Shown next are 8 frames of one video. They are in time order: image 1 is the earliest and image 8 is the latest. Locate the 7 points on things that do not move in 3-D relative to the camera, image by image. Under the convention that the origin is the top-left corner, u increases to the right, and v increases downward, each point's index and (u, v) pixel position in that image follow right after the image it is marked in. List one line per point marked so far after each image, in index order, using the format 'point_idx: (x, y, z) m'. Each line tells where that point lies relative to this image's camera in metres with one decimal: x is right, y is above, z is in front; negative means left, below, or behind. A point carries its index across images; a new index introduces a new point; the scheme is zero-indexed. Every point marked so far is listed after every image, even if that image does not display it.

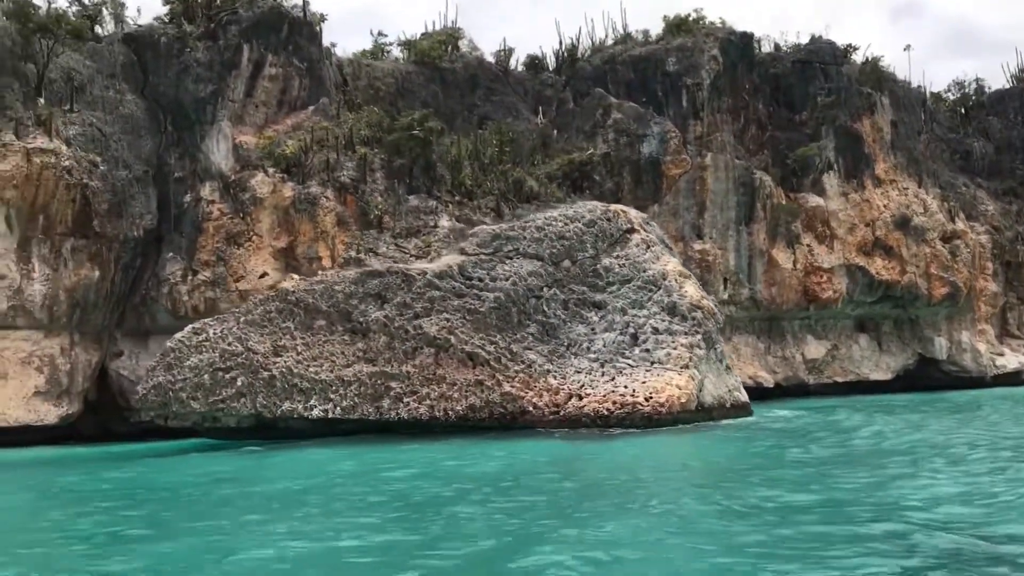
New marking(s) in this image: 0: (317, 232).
0: (-4.0, +1.1, +19.7) m
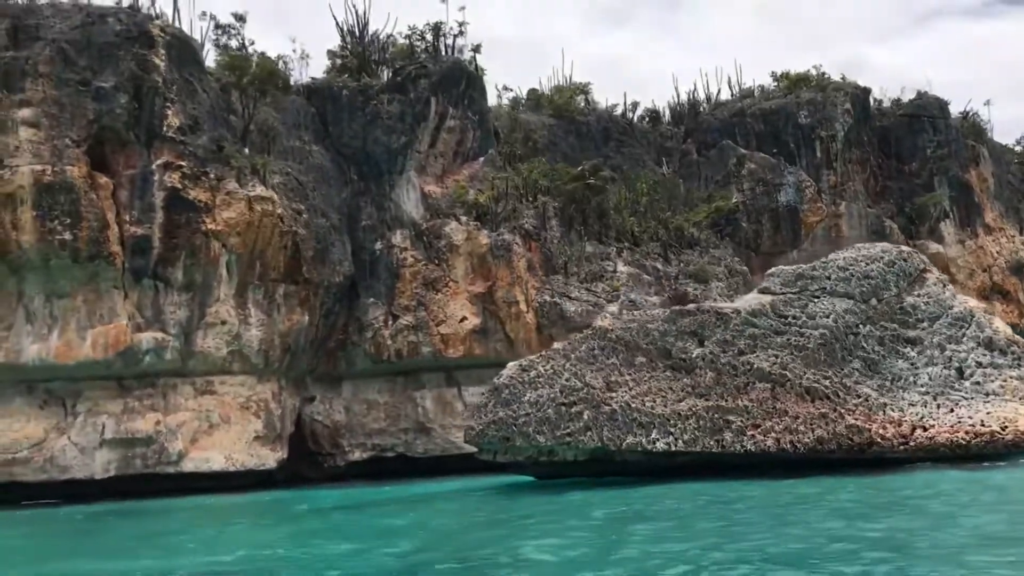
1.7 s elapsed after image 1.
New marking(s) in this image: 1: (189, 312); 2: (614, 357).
0: (0.0, +0.2, +20.2) m
1: (-6.0, -0.4, +17.9) m
2: (+1.4, -0.9, +13.3) m
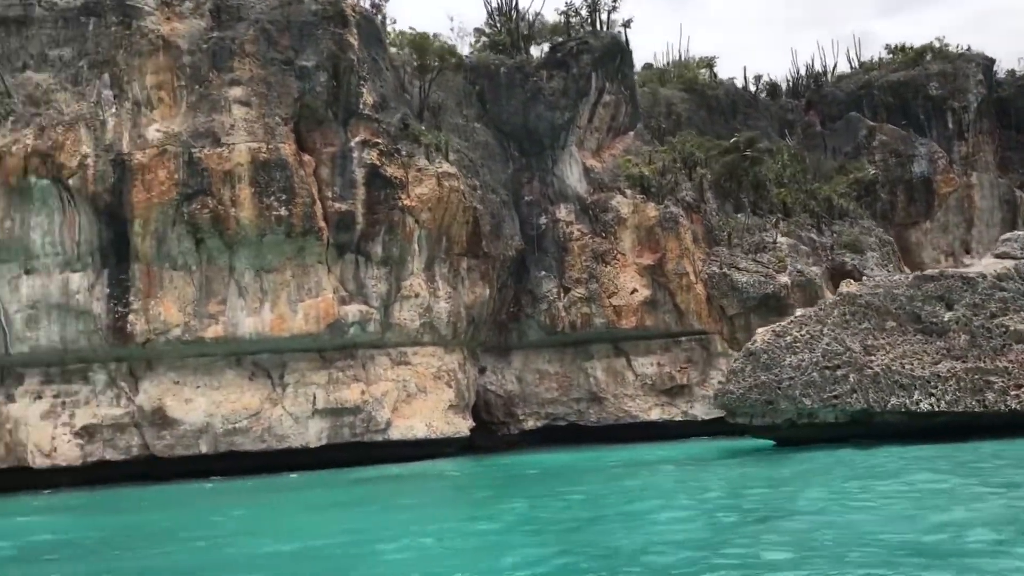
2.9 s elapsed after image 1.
0: (+3.6, +0.8, +20.6) m
1: (-2.4, +0.1, +18.3) m
2: (+4.9, -0.5, +13.6) m
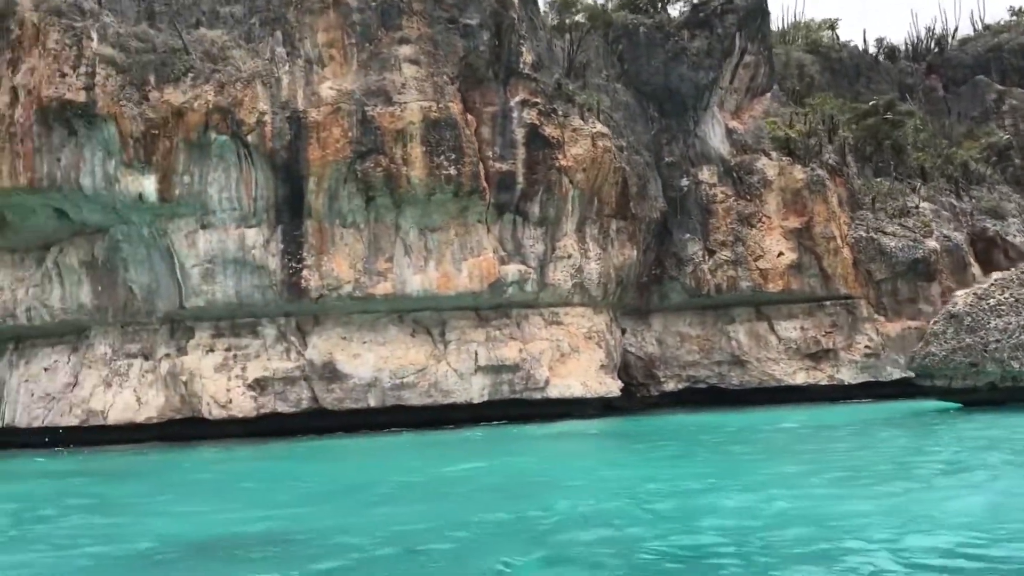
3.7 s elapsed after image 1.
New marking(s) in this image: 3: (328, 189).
0: (+6.7, +1.6, +20.5) m
1: (+0.6, +0.8, +18.4) m
2: (+7.8, 0.0, +13.5) m
3: (-3.2, +1.7, +16.9) m
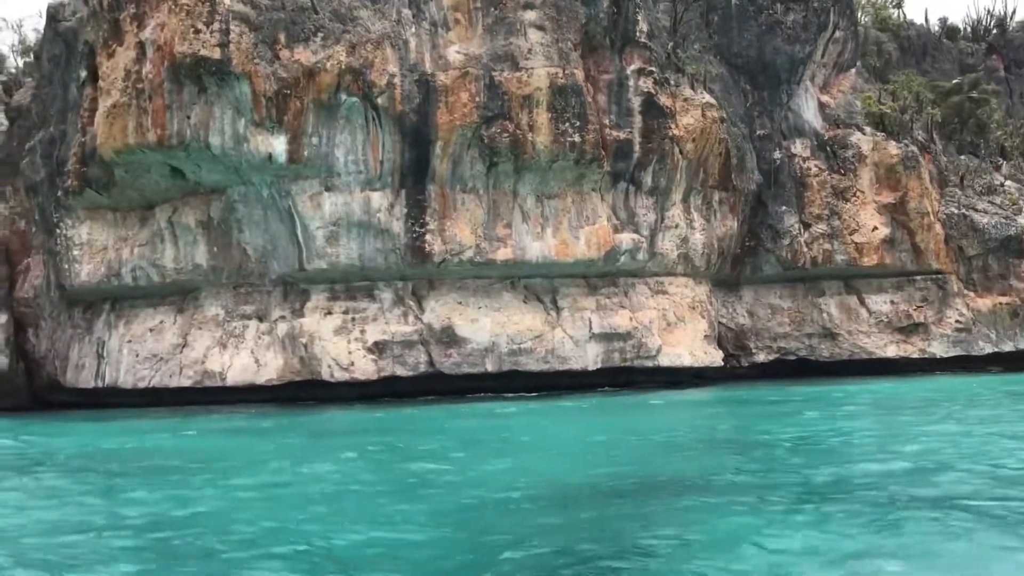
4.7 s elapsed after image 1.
0: (+8.8, +2.1, +20.7) m
1: (+2.7, +1.4, +18.5) m
2: (+10.0, +0.4, +13.9) m
3: (-1.0, +2.3, +16.8) m
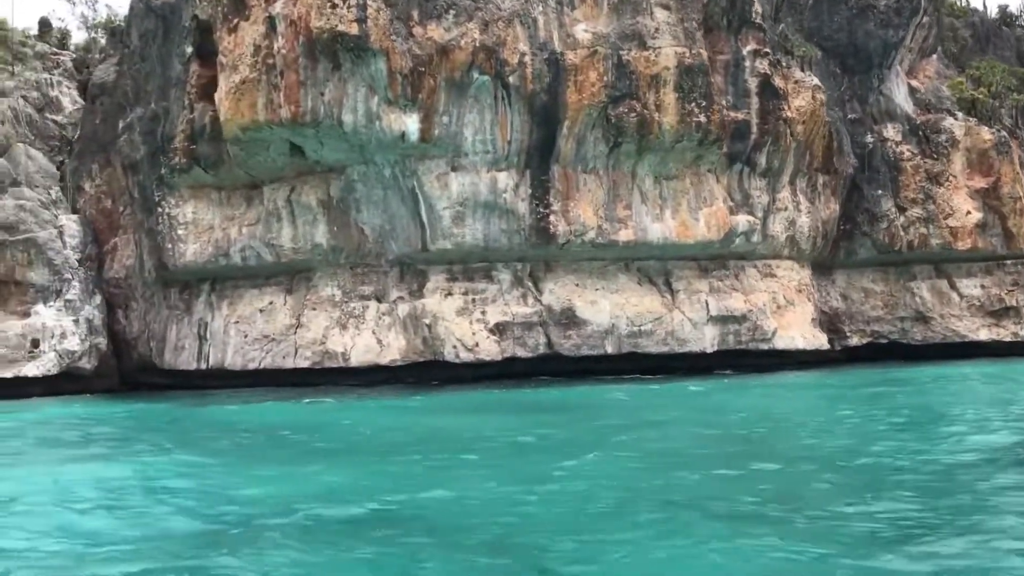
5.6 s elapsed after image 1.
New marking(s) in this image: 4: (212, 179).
0: (+10.9, +2.5, +20.9) m
1: (+4.9, +1.7, +18.5) m
2: (+12.3, +0.6, +14.1) m
3: (+1.2, +2.7, +16.7) m
4: (-5.6, +2.0, +18.1) m
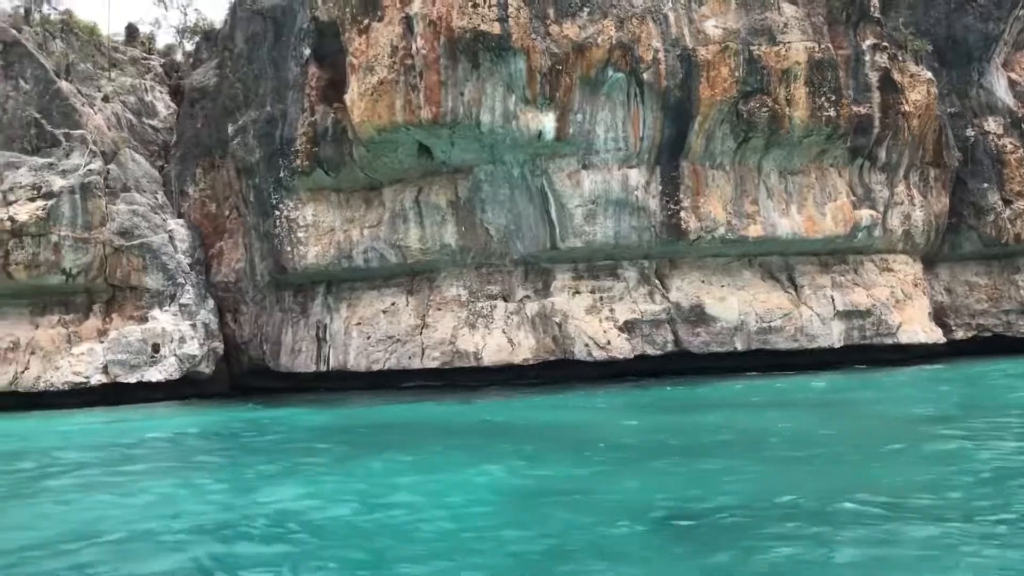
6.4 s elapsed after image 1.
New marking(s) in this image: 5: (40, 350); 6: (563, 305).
0: (+13.1, +2.7, +20.9) m
1: (+7.1, +1.9, +18.5) m
2: (+14.5, +0.8, +14.1) m
3: (+3.4, +2.7, +16.7) m
4: (-3.4, +2.0, +18.1) m
5: (-8.7, -1.1, +17.7) m
6: (+0.9, -0.3, +17.0) m
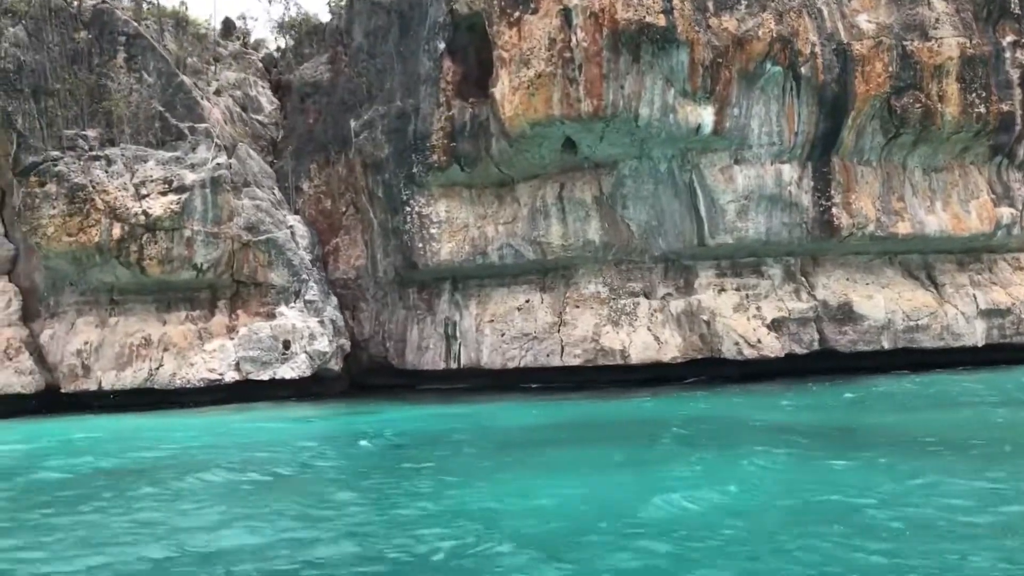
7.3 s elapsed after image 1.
0: (+15.6, +2.6, +20.8) m
1: (+9.7, +1.9, +18.4) m
2: (+17.1, +0.9, +14.0) m
3: (+6.0, +2.8, +16.5) m
4: (-0.8, +2.0, +17.9) m
5: (-6.1, -1.1, +17.4) m
6: (+3.4, -0.2, +16.7) m
